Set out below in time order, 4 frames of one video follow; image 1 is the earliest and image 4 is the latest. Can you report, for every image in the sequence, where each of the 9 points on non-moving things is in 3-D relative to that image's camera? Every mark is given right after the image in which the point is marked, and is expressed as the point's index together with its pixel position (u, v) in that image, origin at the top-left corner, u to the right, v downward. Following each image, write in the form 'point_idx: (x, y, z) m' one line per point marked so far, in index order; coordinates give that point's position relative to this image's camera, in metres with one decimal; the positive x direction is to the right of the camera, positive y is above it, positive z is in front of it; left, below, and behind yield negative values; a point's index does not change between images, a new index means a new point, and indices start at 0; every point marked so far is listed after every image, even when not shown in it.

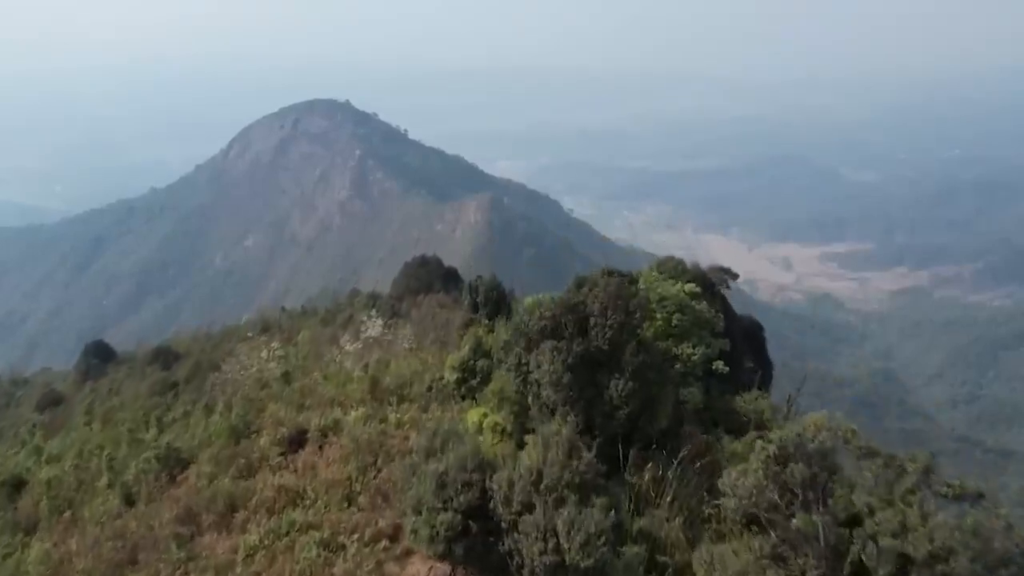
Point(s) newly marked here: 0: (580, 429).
0: (+0.7, -1.5, +8.9) m
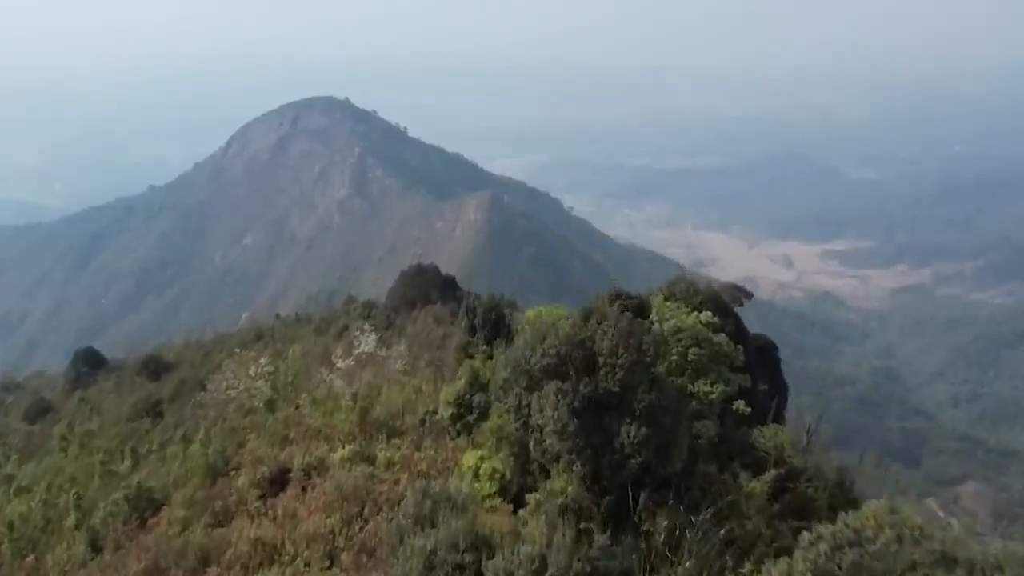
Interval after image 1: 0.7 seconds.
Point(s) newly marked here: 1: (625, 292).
0: (+0.7, -1.8, +8.0) m
1: (+1.6, -0.1, +11.8) m
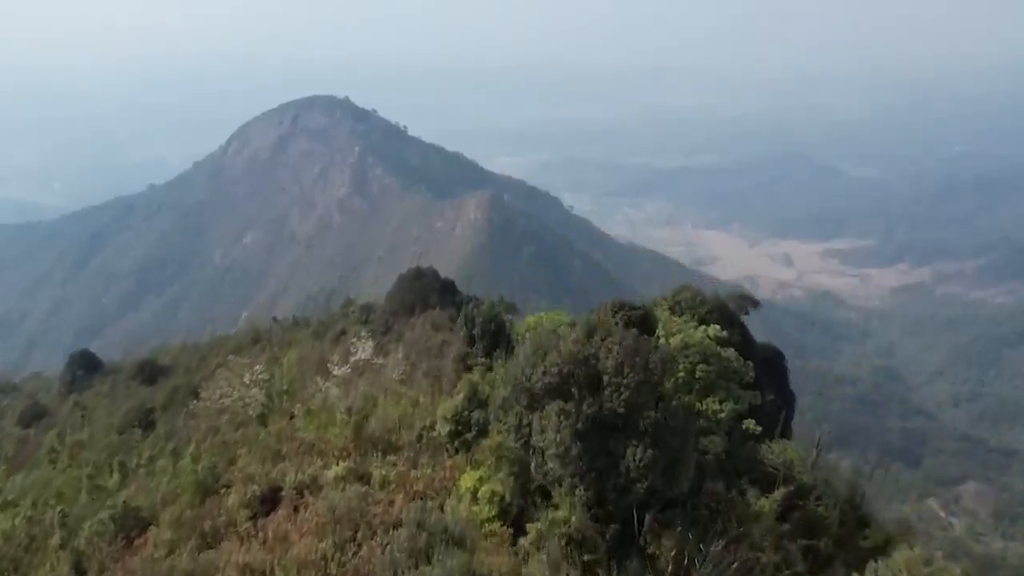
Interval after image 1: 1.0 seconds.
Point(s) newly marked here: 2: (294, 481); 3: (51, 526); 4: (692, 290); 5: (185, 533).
0: (+0.7, -2.0, +7.7) m
1: (+1.6, -0.2, +11.4) m
2: (-2.6, -2.3, +10.0) m
3: (-6.1, -3.2, +11.1) m
4: (+2.6, 0.0, +12.1) m
5: (-3.7, -2.8, +9.6) m
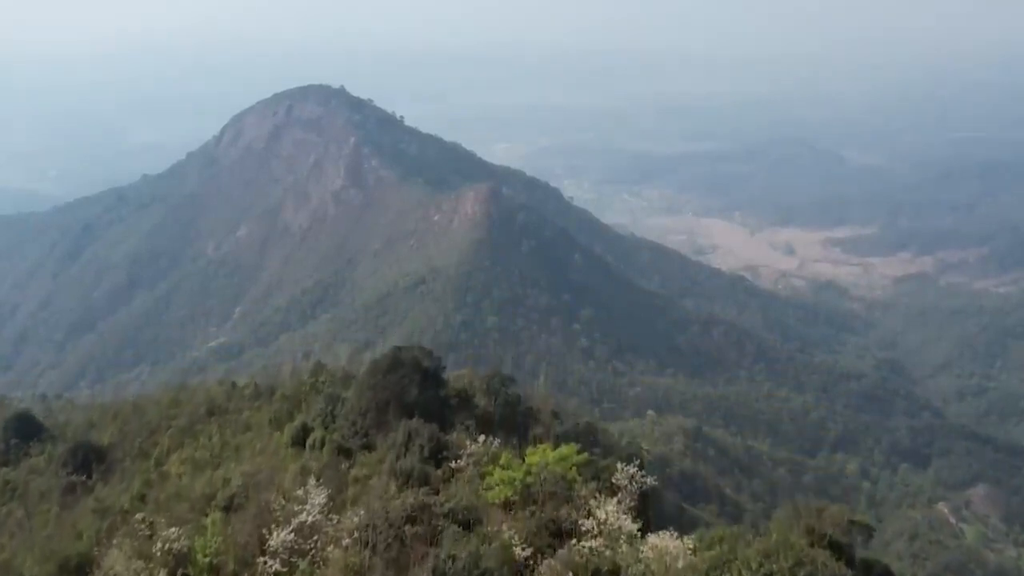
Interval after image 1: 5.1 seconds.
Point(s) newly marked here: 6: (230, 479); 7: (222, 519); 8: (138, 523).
0: (+0.7, -4.5, +3.2) m
1: (+1.5, -2.6, +7.0) m
2: (-2.7, -4.7, +5.6) m
3: (-6.2, -5.6, +6.7) m
4: (+2.5, -2.4, +7.6) m
5: (-3.8, -5.2, +5.2) m
6: (-5.8, -4.0, +17.7) m
7: (-5.2, -4.1, +15.2) m
8: (-7.0, -4.3, +16.1) m
